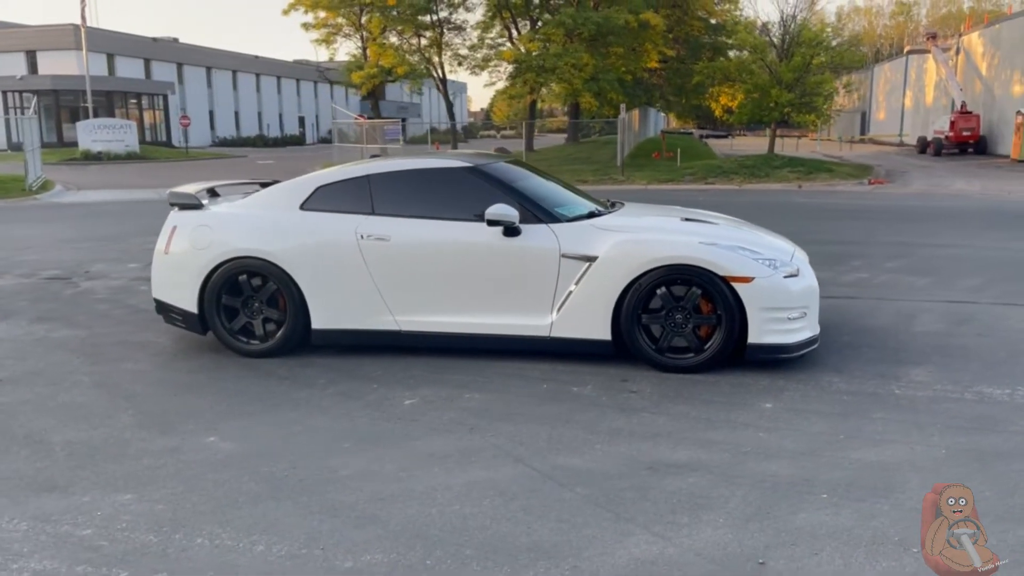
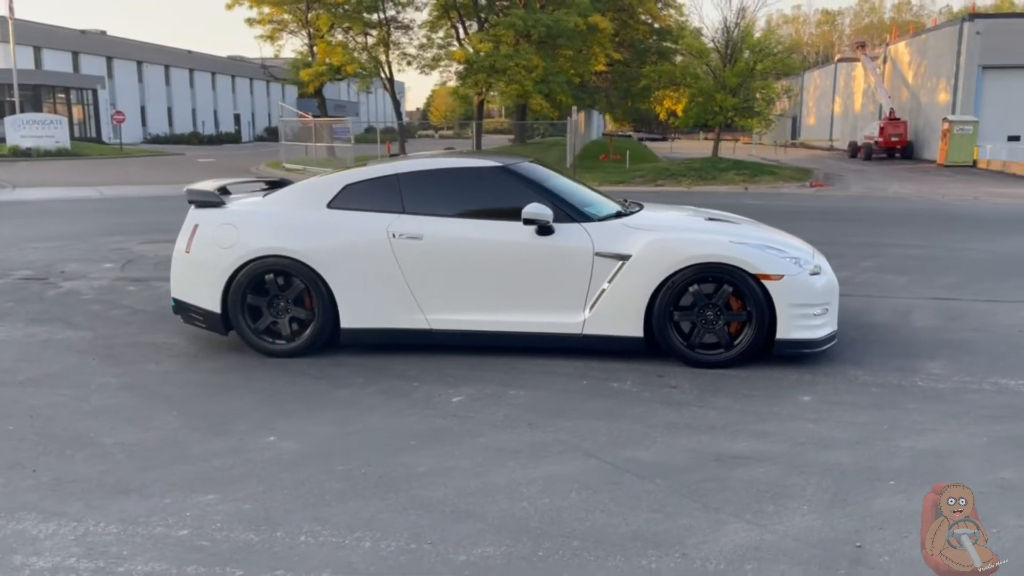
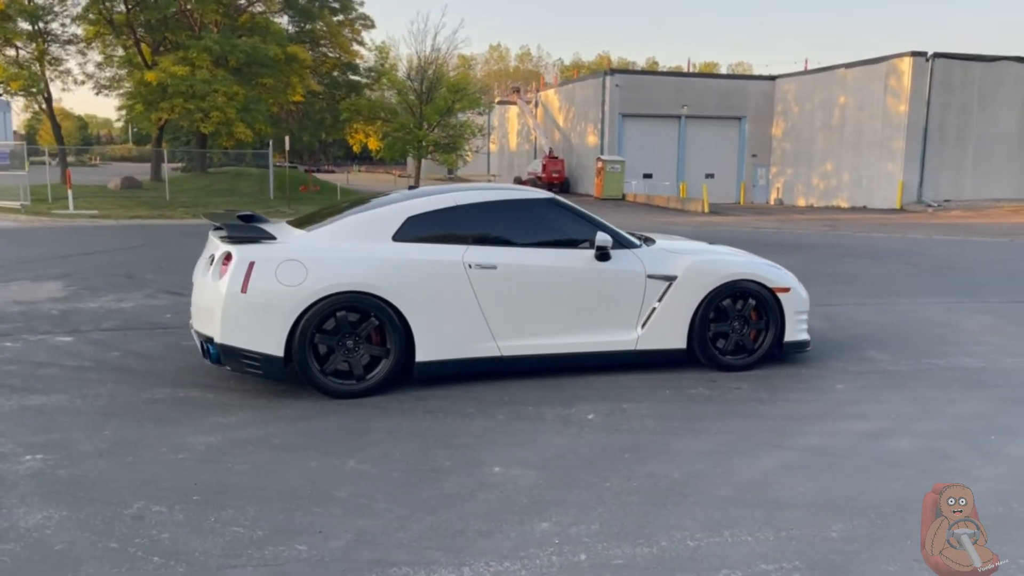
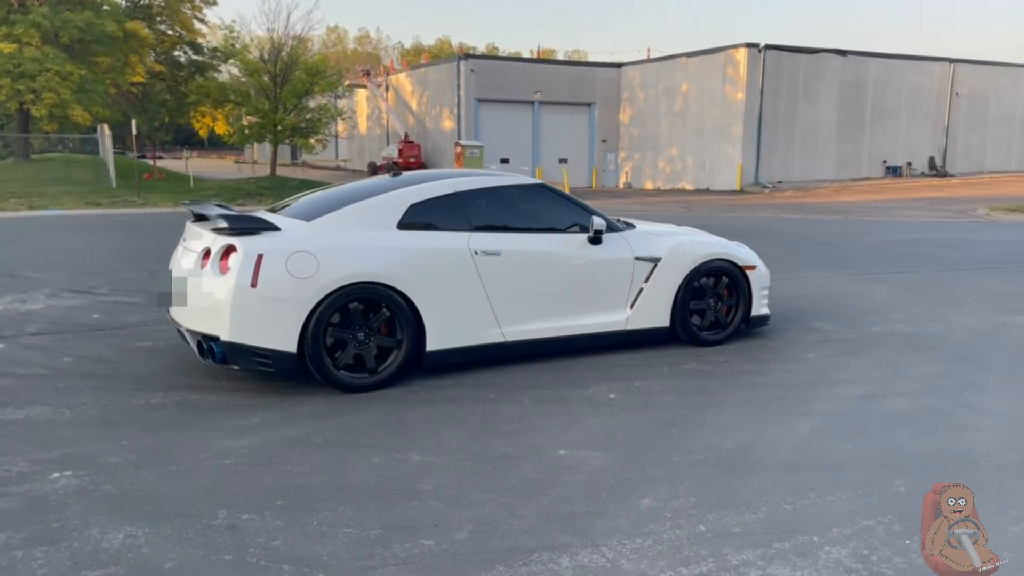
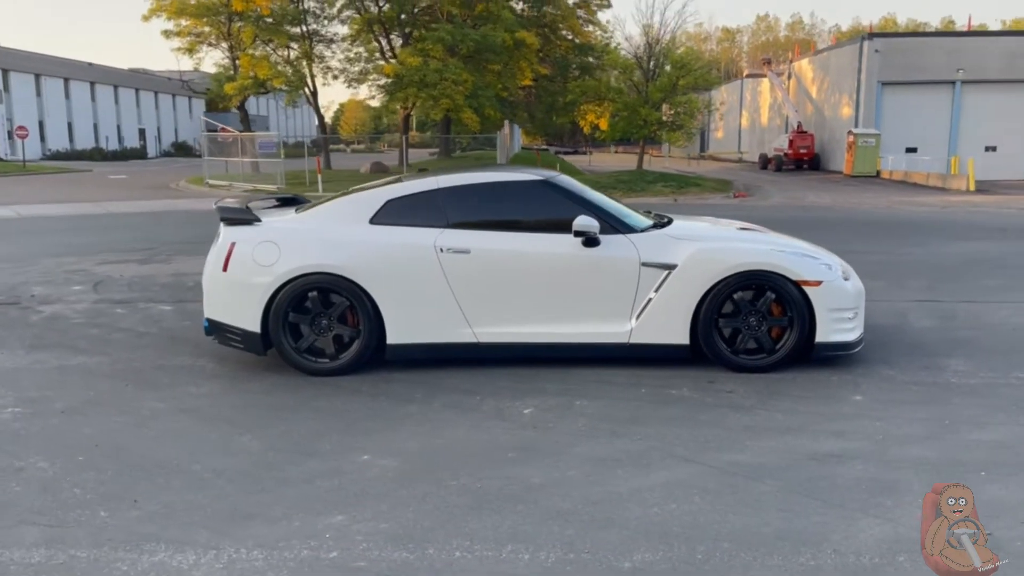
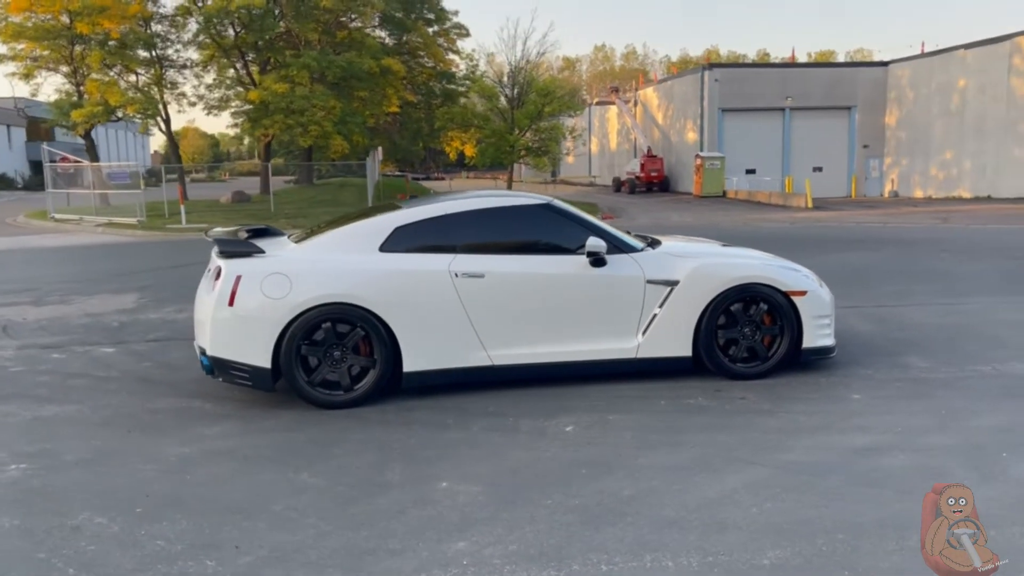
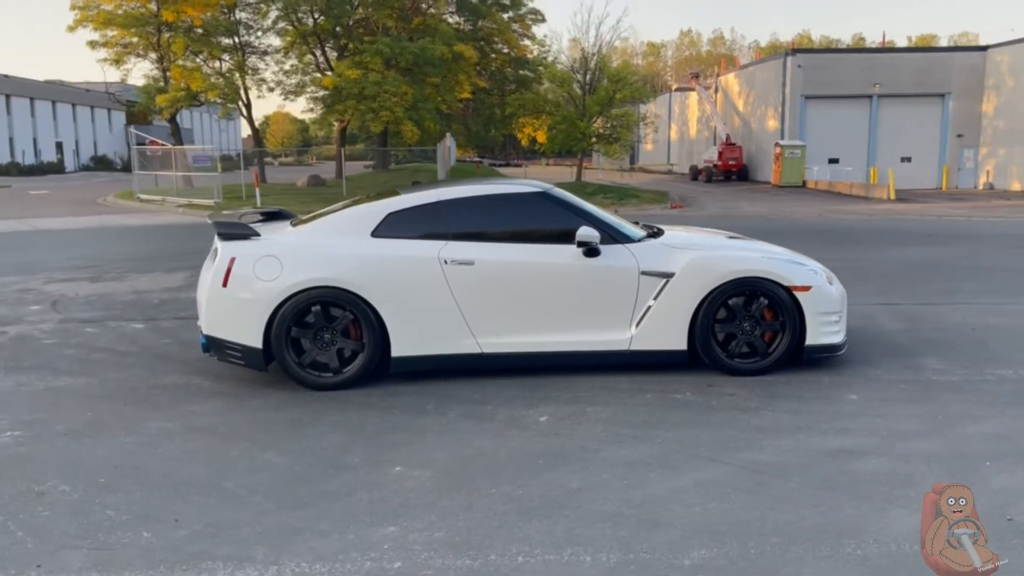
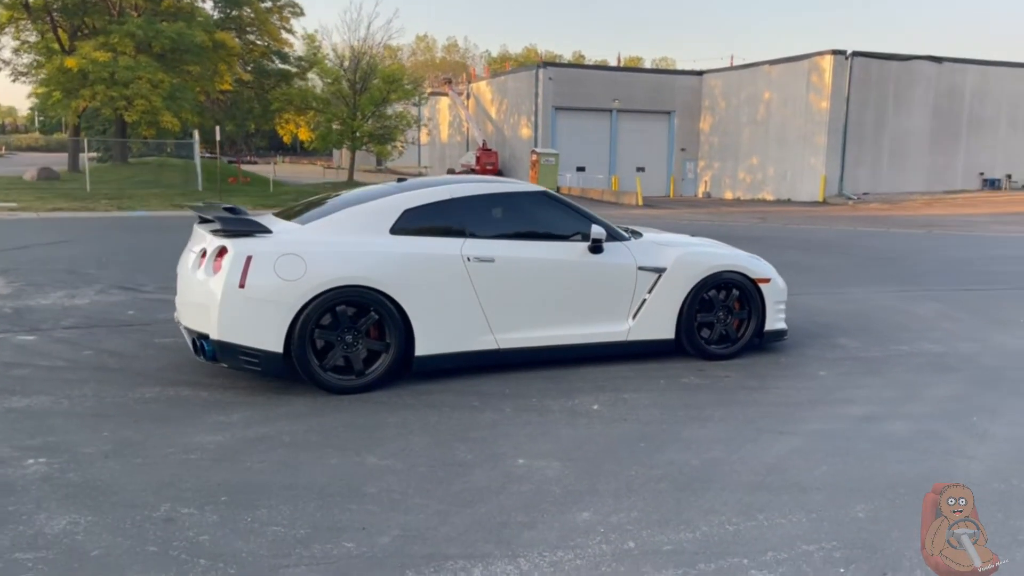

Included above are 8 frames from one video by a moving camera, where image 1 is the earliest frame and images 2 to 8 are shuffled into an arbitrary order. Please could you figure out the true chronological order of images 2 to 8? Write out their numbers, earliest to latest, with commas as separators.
2, 5, 7, 6, 3, 8, 4
